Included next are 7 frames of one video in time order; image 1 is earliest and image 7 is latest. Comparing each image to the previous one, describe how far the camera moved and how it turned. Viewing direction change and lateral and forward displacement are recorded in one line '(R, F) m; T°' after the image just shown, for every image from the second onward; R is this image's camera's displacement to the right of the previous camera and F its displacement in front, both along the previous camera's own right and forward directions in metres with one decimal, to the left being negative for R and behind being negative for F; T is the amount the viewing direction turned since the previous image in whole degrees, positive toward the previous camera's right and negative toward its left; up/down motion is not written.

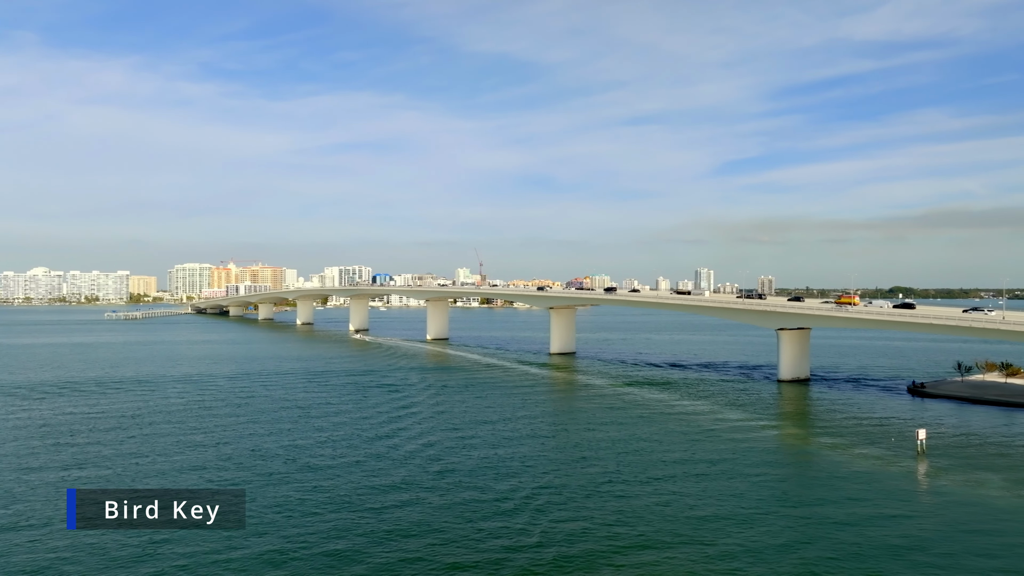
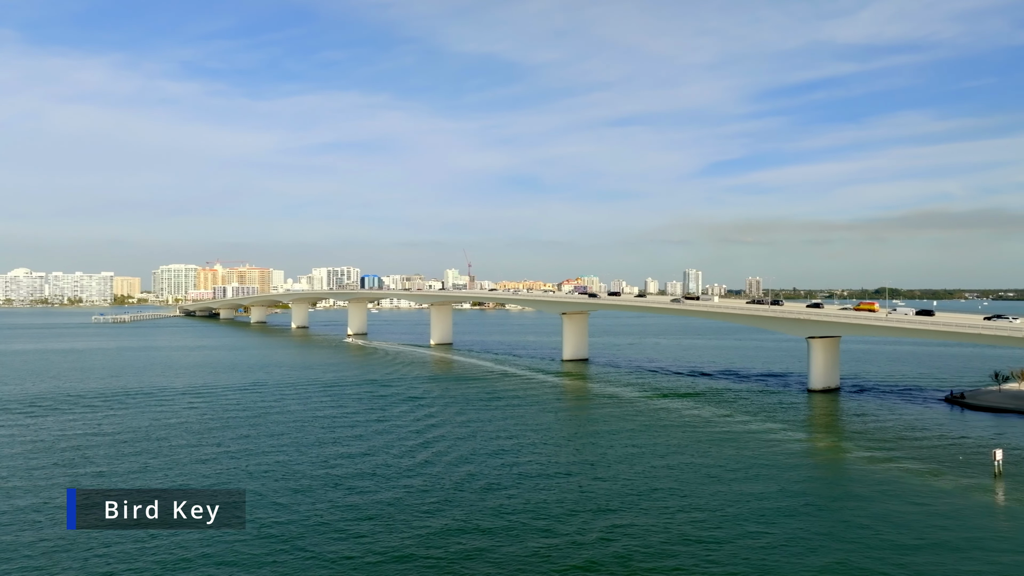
(-2.0, +1.4) m; +1°
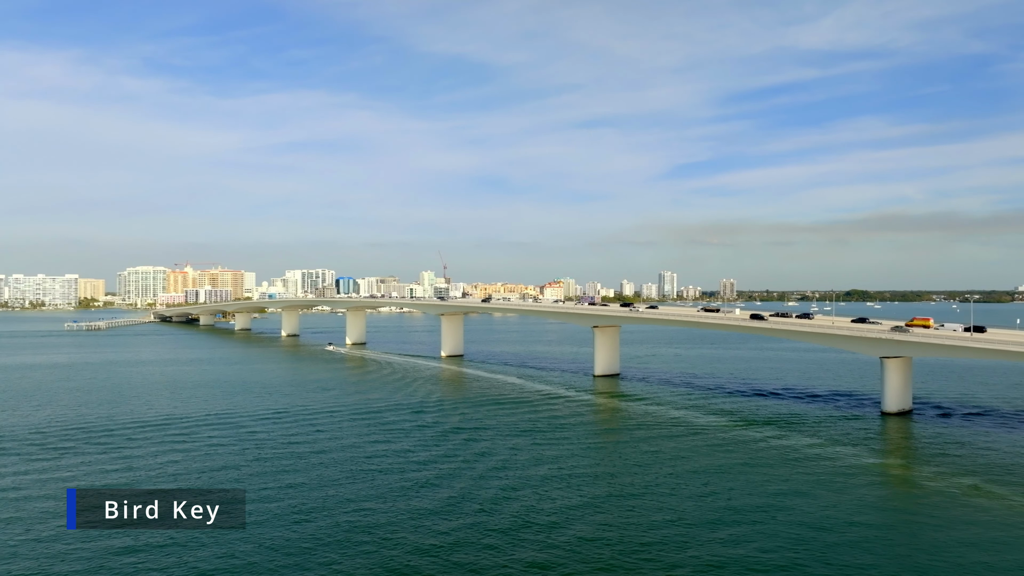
(-4.3, +3.1) m; +2°
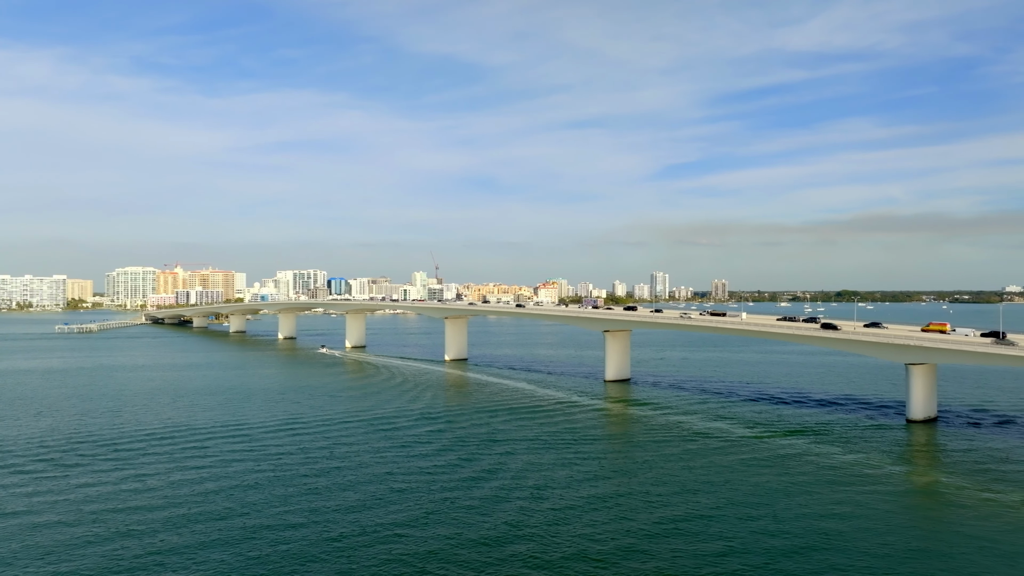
(-1.4, +0.9) m; +1°
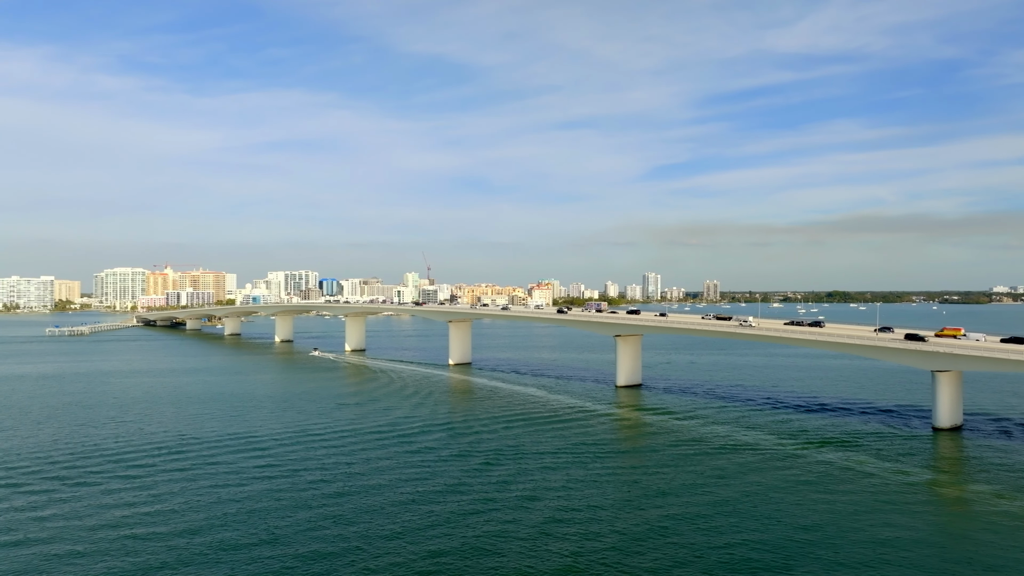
(-1.4, +0.9) m; +1°
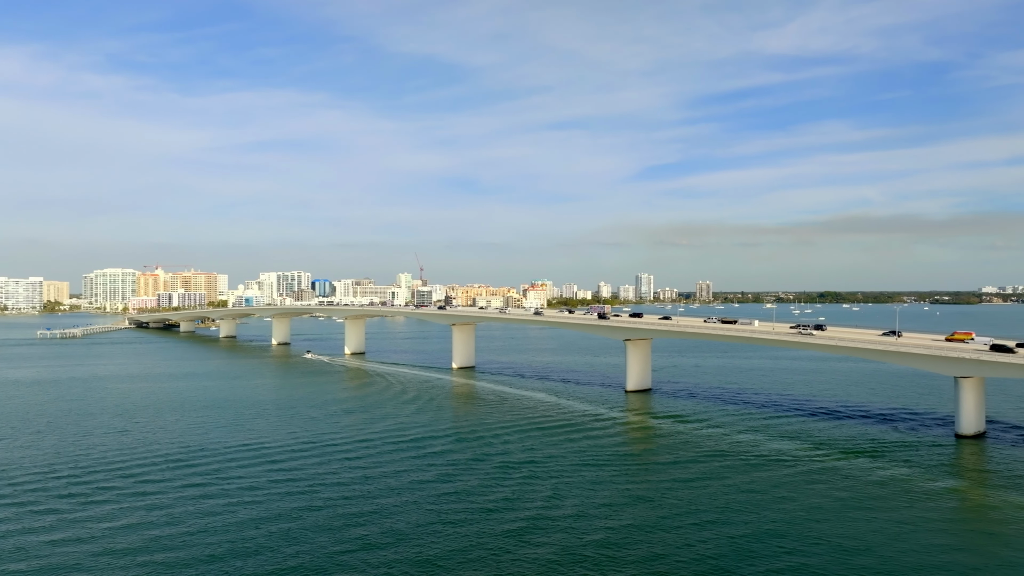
(-1.2, +0.8) m; +1°
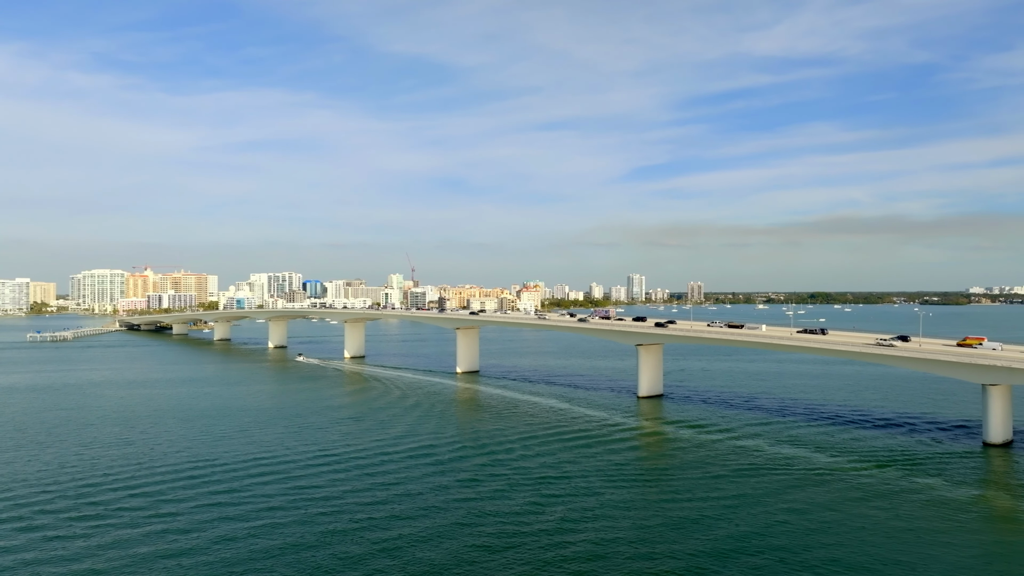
(-1.4, +1.0) m; +1°
